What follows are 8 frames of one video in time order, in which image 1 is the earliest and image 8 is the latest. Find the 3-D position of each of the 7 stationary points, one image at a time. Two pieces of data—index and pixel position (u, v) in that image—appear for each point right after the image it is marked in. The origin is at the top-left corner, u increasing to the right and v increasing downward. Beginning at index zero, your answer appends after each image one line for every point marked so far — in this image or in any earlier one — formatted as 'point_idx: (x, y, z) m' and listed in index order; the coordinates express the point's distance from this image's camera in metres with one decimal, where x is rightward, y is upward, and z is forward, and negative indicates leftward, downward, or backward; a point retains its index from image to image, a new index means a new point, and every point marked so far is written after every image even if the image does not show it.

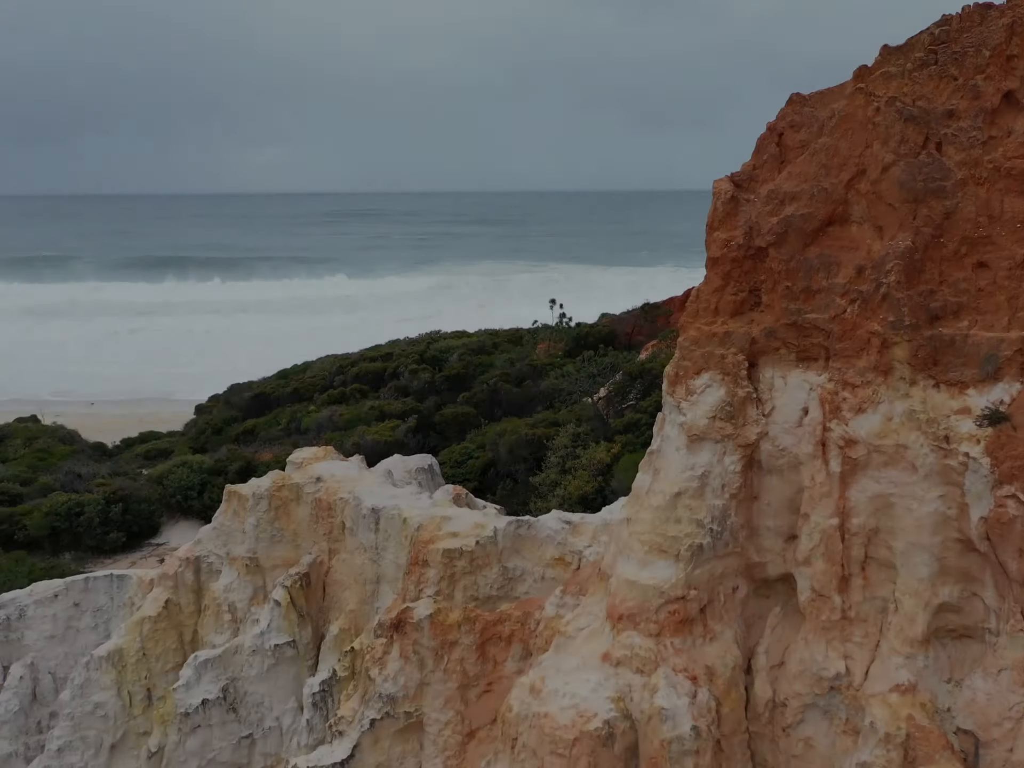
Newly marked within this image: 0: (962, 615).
0: (+2.6, -1.3, +4.8) m
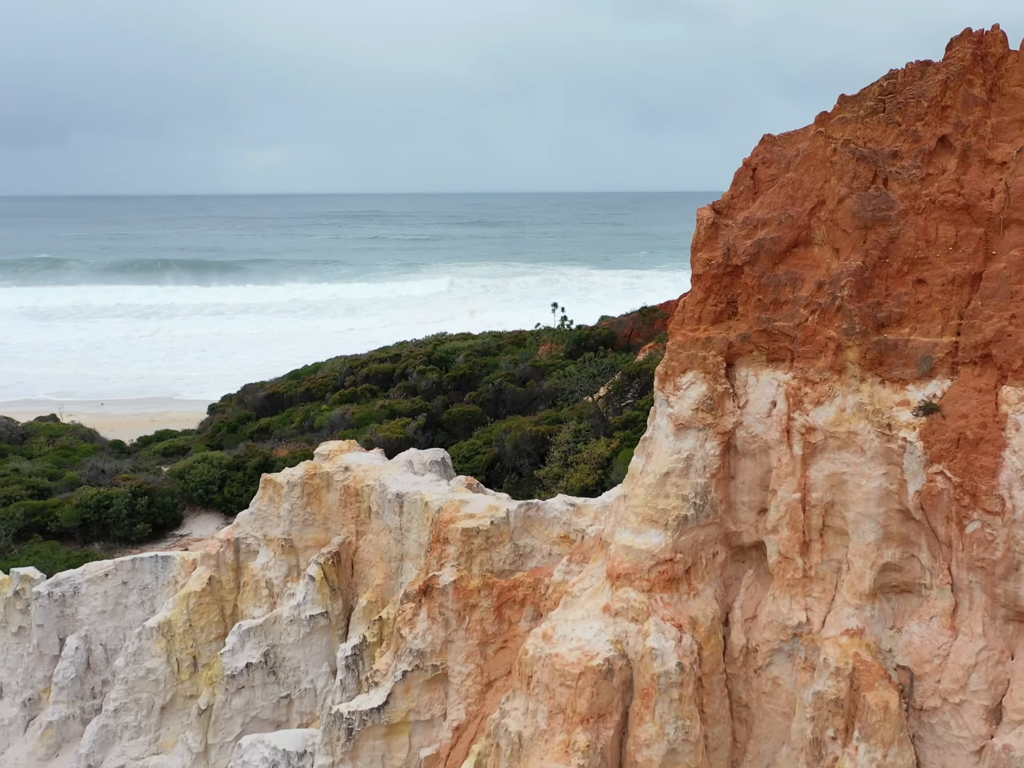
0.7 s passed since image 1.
0: (+2.7, -1.3, +5.8) m
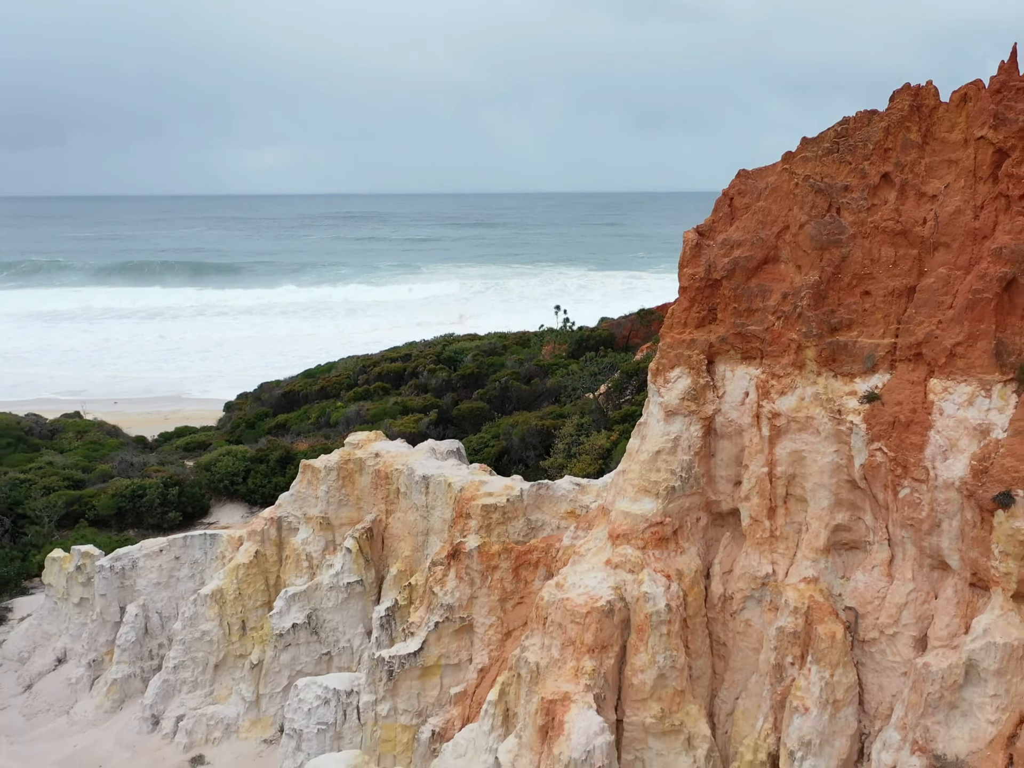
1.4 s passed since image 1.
0: (+2.9, -1.2, +7.1) m
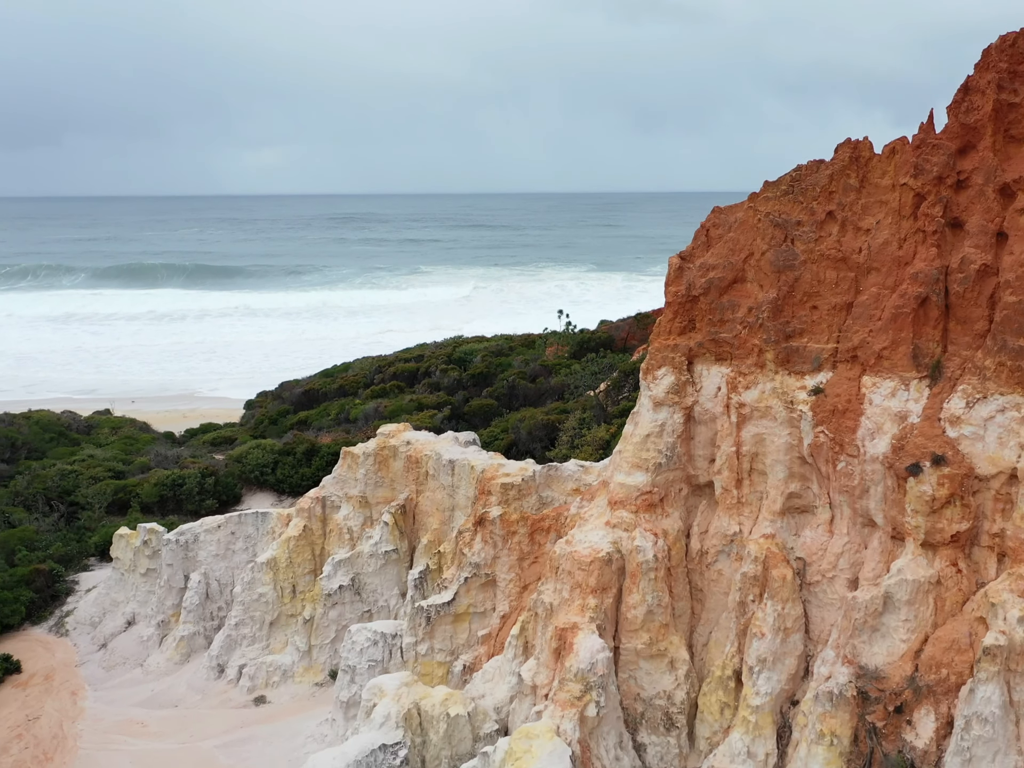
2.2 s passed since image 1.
0: (+3.1, -1.2, +8.9) m
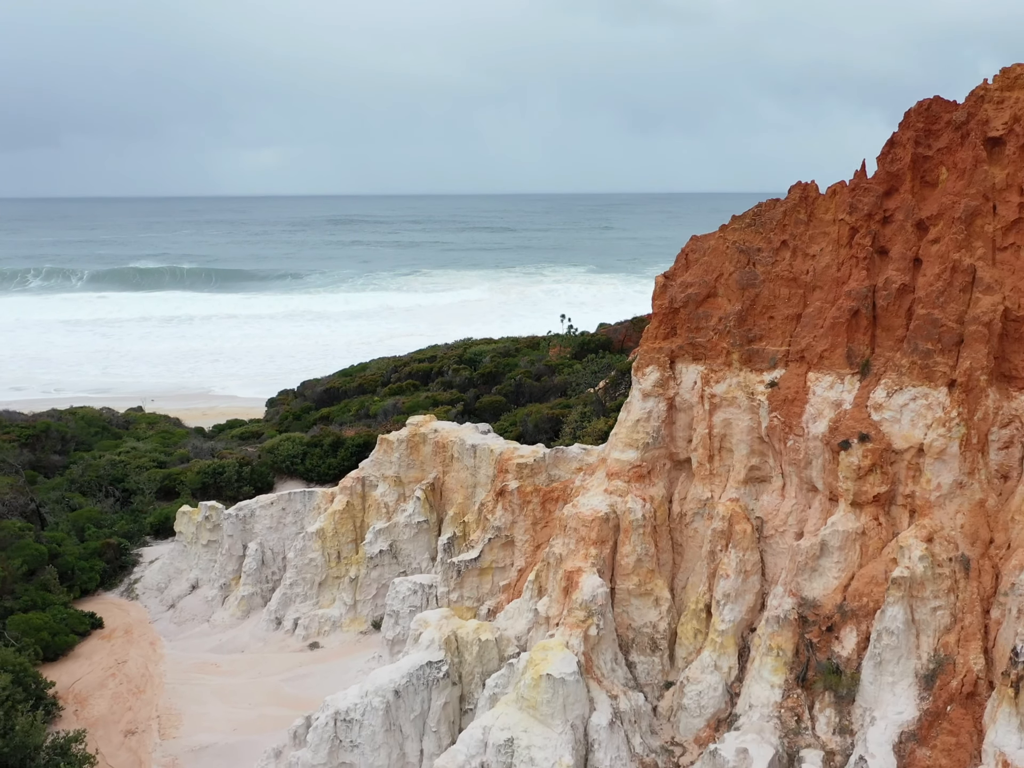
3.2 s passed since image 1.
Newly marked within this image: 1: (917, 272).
0: (+3.3, -1.1, +11.1) m
1: (+5.1, +1.4, +10.6) m
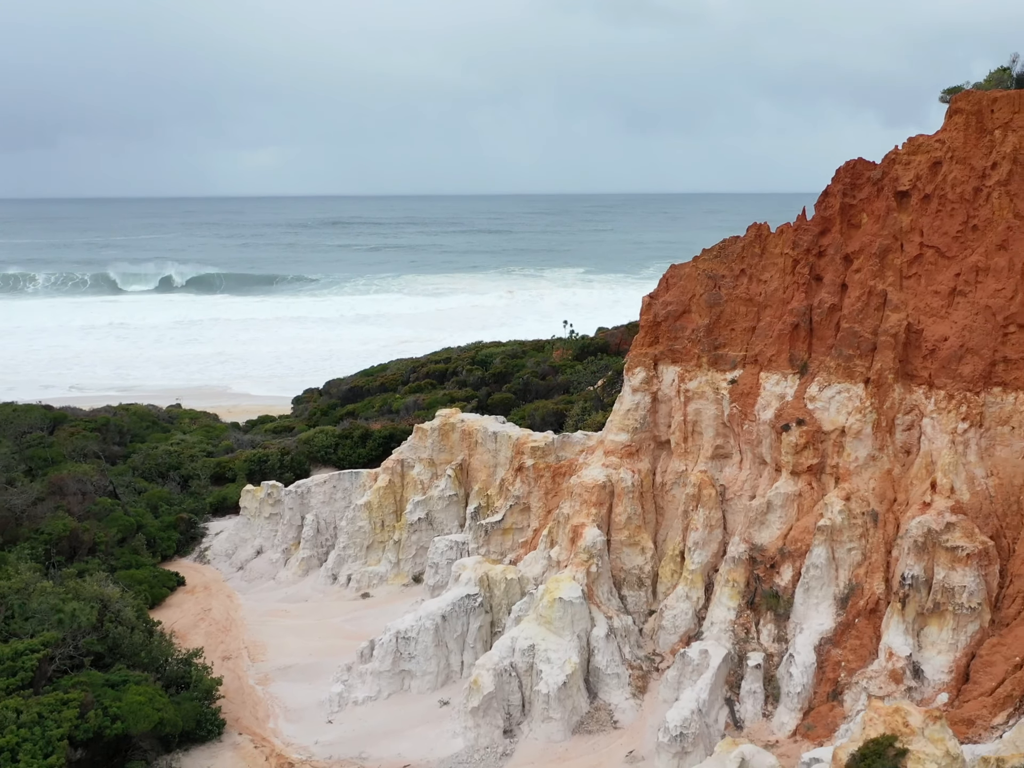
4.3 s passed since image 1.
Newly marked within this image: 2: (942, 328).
0: (+3.6, -1.1, +14.2) m
1: (+5.4, +1.5, +13.7) m
2: (+6.5, +0.9, +12.5) m
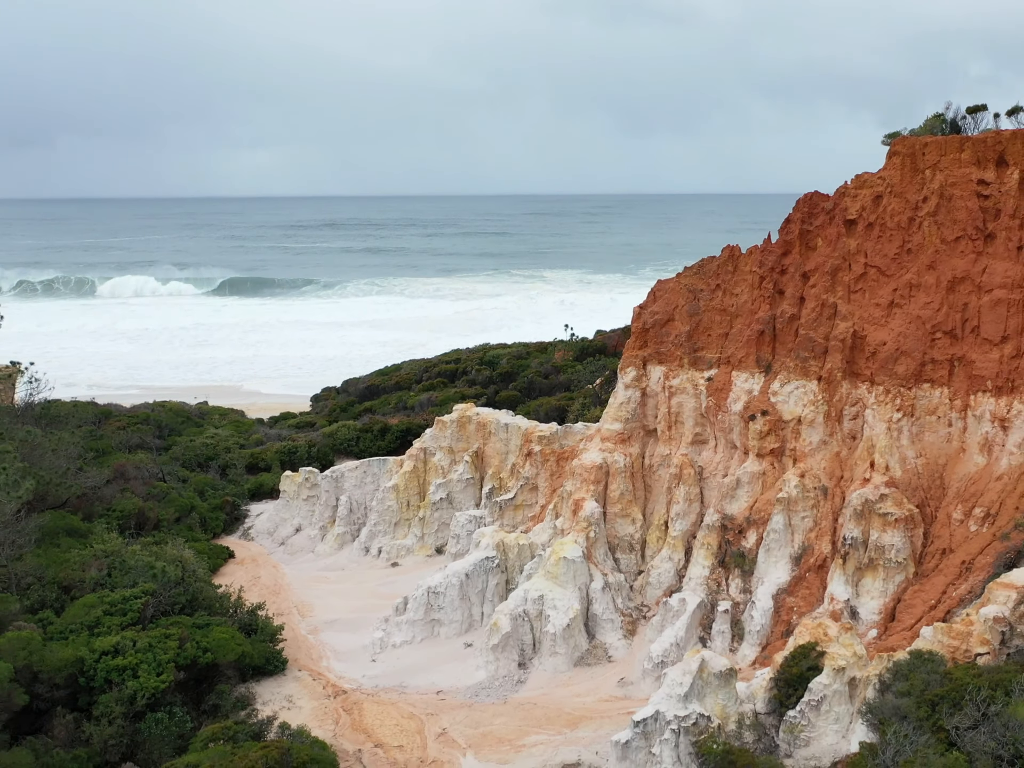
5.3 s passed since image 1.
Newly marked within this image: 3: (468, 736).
0: (+3.8, -1.0, +16.8) m
1: (+5.7, +1.5, +16.3) m
2: (+6.7, +0.9, +15.2) m
3: (-0.7, -5.4, +12.8) m
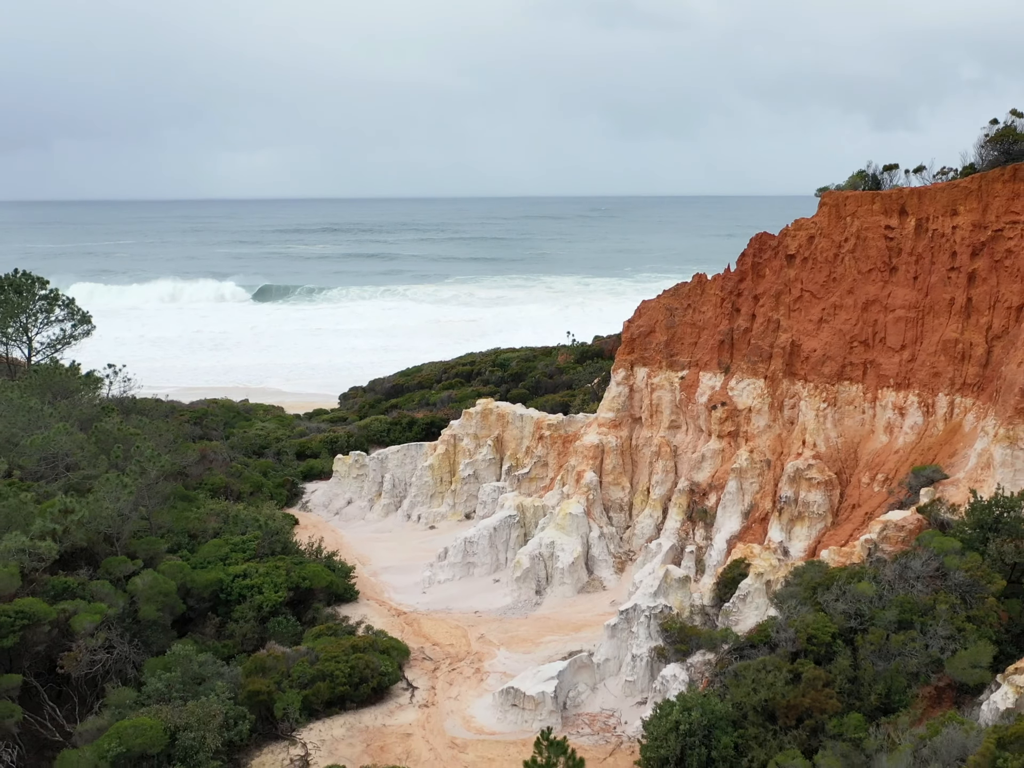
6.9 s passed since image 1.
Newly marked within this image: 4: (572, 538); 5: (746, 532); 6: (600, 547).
0: (+4.3, -1.0, +21.6) m
1: (+6.1, +1.6, +21.1) m
2: (+7.1, +1.0, +20.0) m
3: (-0.2, -5.3, +17.6) m
4: (+1.4, -3.6, +19.6) m
5: (+5.4, -3.4, +19.3) m
6: (+2.1, -3.9, +19.7) m
